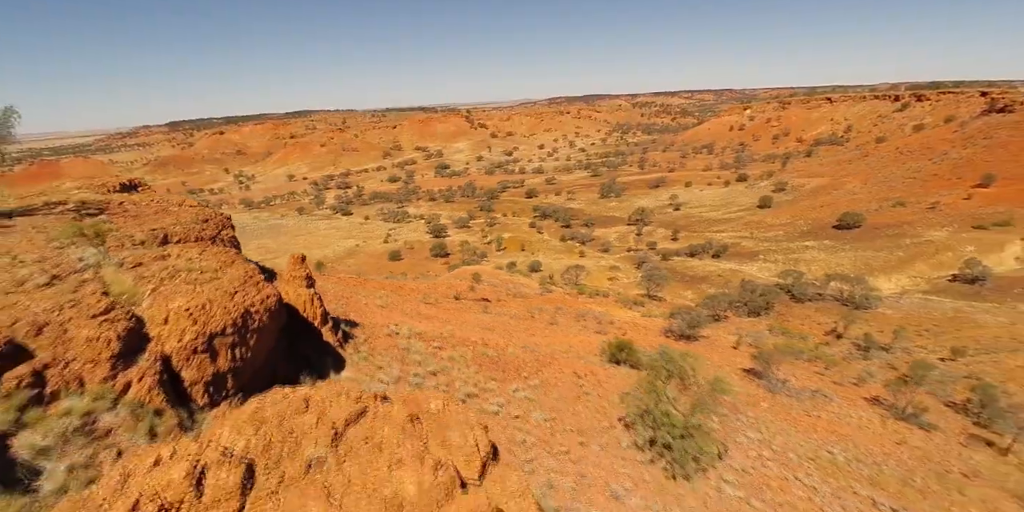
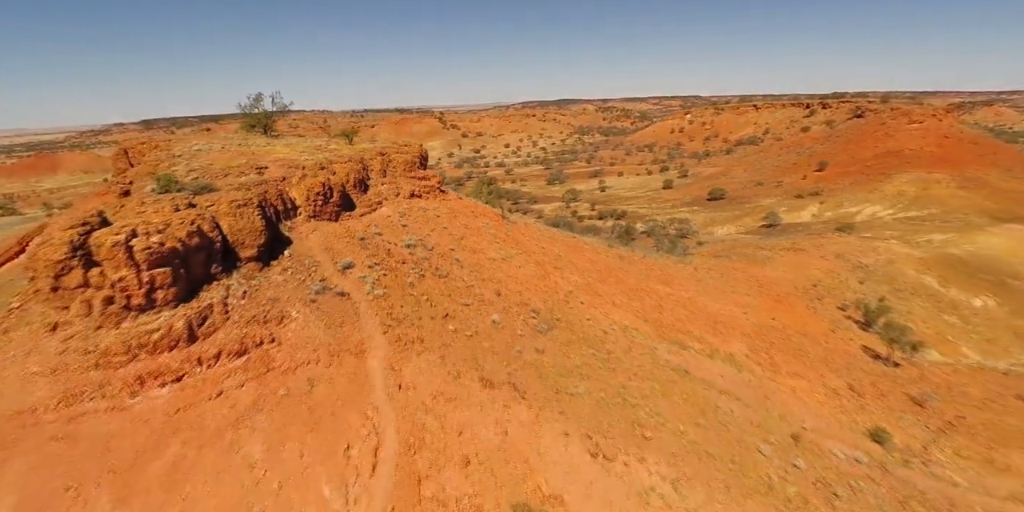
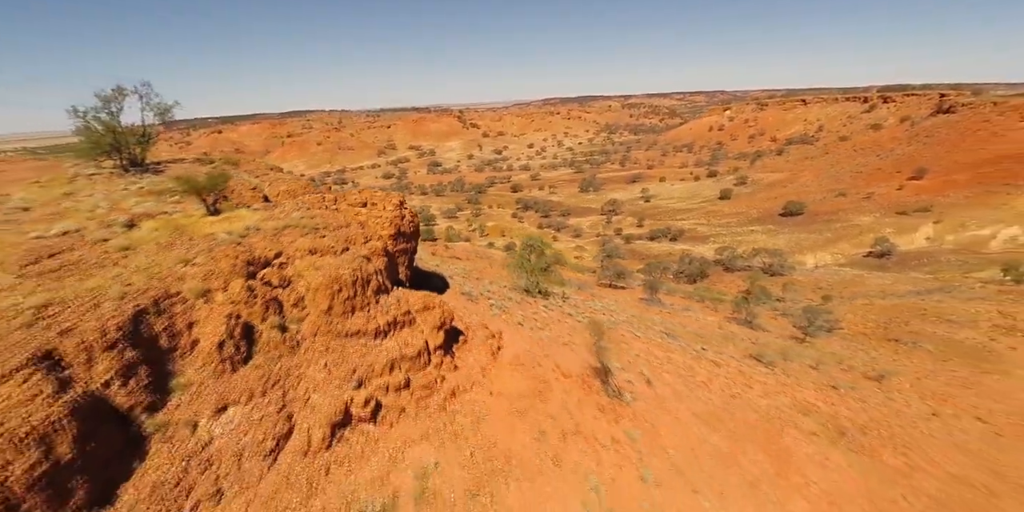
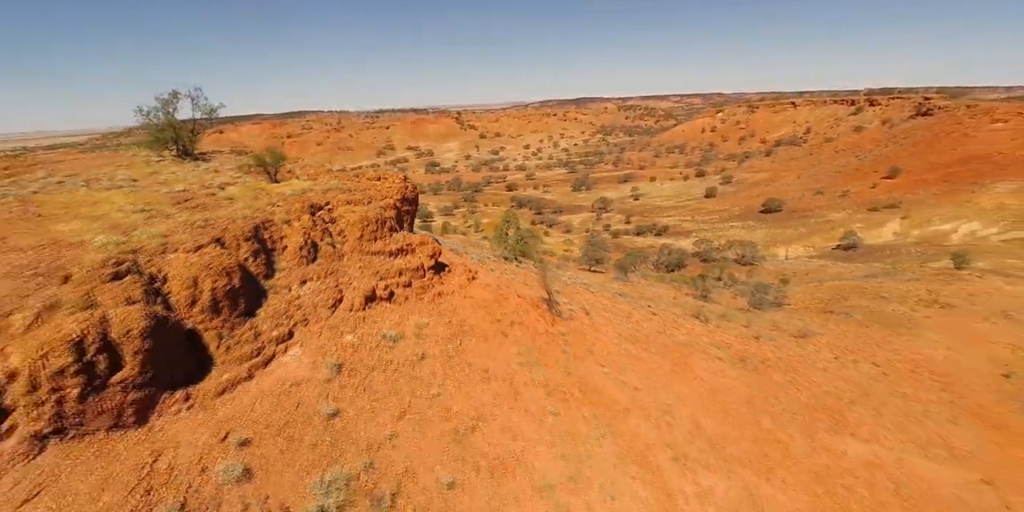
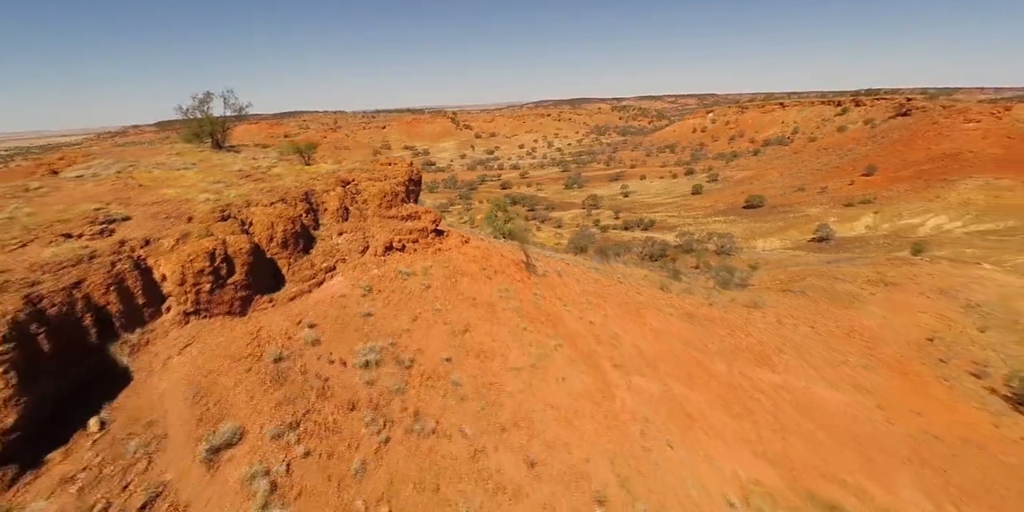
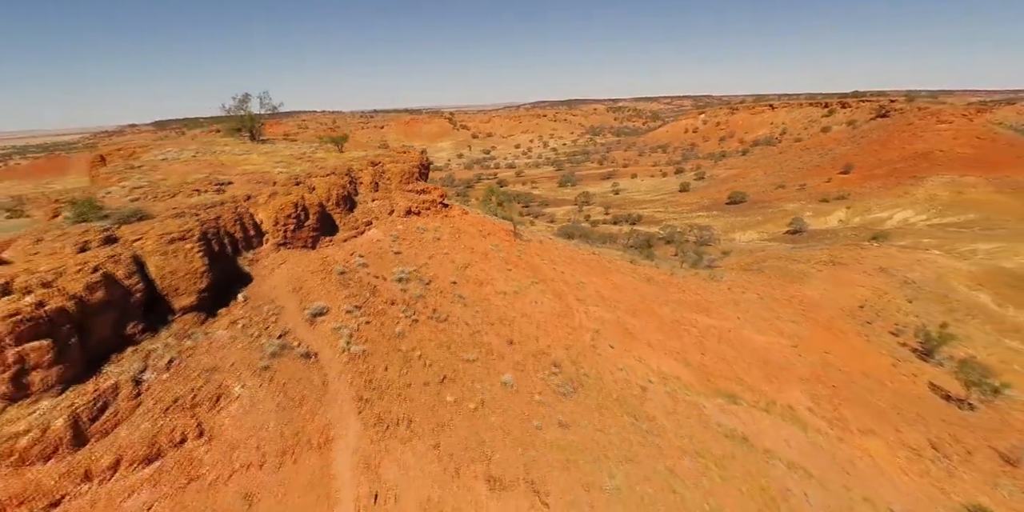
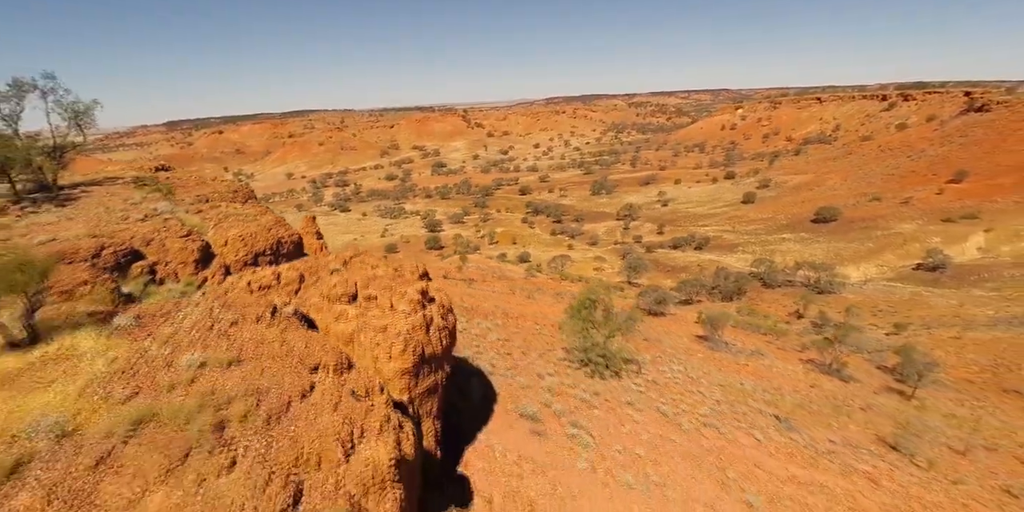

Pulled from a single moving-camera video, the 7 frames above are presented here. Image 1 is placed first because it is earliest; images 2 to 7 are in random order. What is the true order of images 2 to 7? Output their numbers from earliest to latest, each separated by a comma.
7, 3, 4, 5, 6, 2
